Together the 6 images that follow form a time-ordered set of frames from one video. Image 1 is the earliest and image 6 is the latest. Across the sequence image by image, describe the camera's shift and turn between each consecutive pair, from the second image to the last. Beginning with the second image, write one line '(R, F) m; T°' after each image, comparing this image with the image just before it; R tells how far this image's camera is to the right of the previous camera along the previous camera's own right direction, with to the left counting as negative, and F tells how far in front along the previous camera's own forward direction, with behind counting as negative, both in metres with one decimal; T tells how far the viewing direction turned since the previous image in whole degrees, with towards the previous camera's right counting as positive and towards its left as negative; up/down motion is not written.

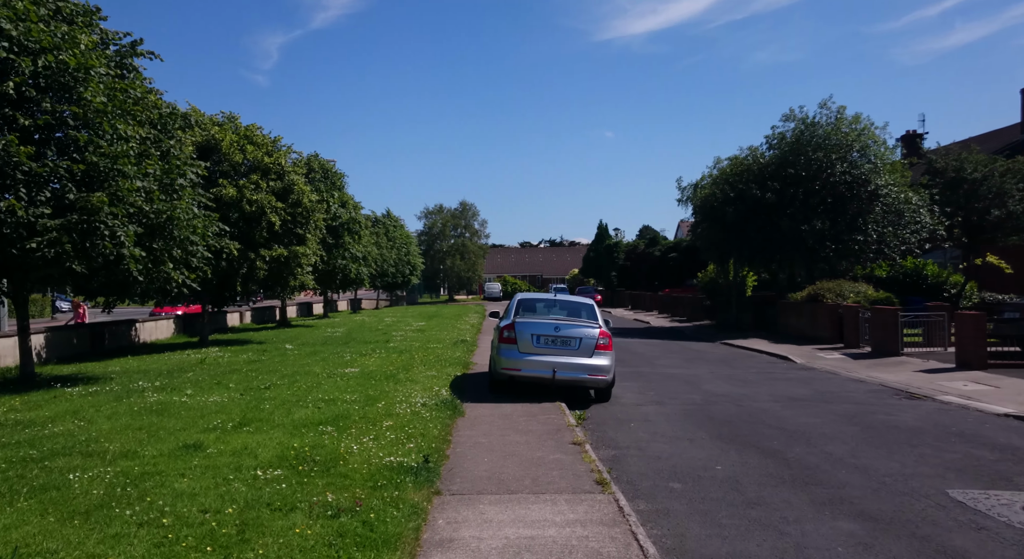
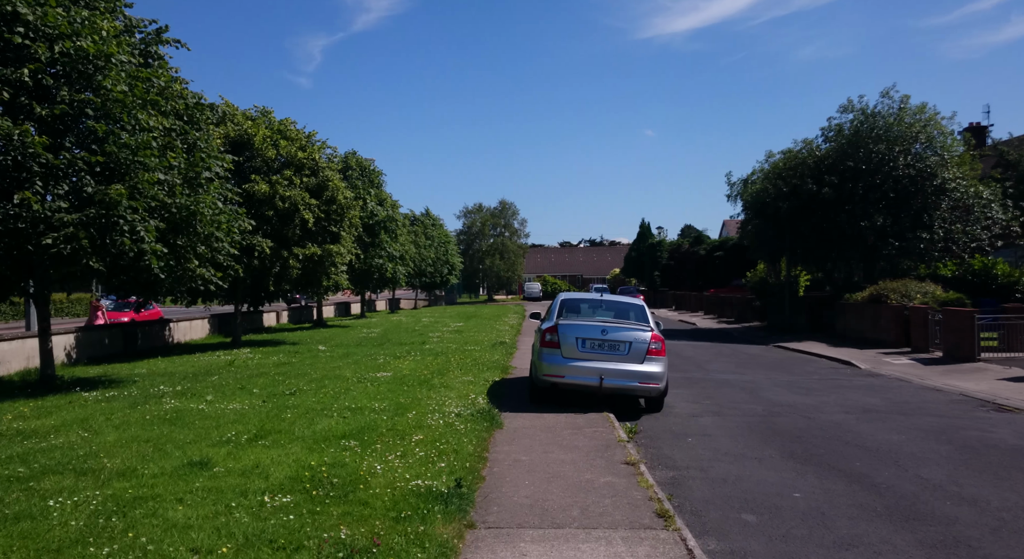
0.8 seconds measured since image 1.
(-0.1, +1.0) m; -3°
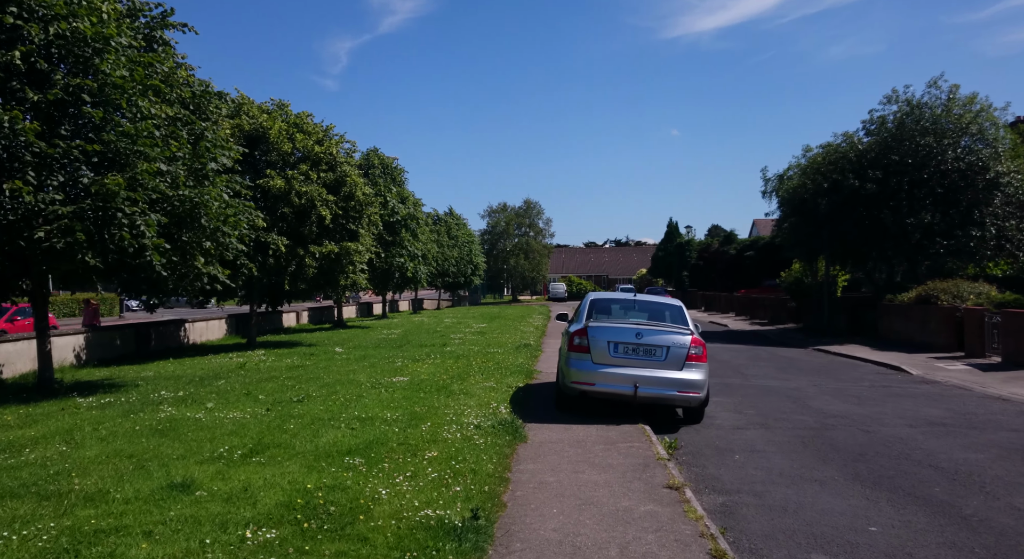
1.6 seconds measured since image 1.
(0.0, +1.0) m; -2°
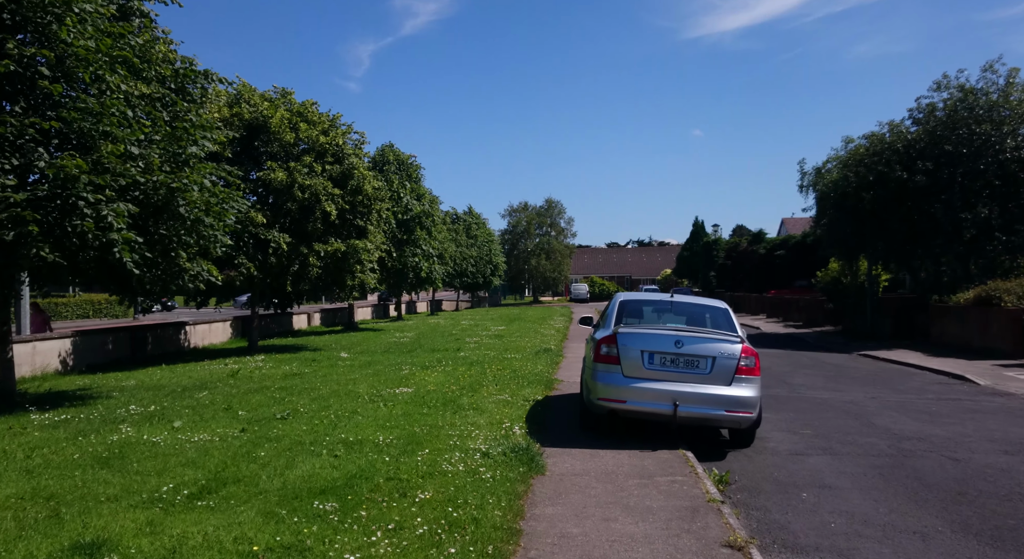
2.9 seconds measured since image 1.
(+0.1, +1.6) m; -2°
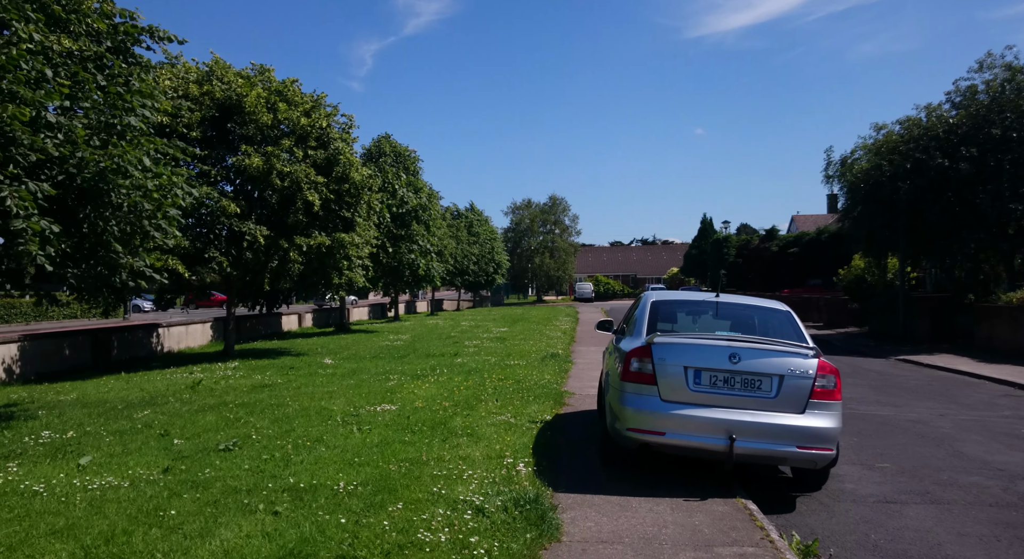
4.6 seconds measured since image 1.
(0.0, +2.0) m; 0°
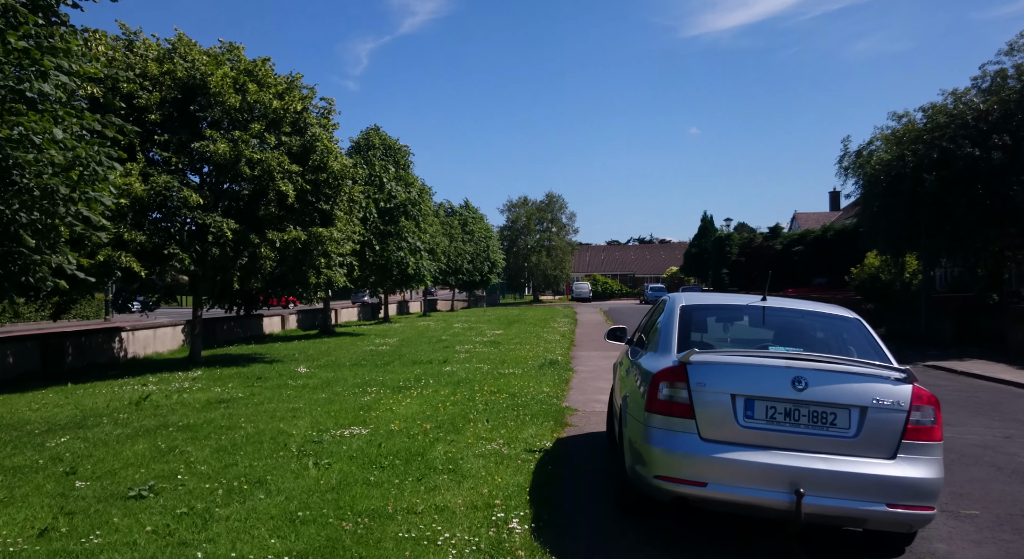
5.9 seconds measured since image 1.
(0.0, +1.7) m; 0°
